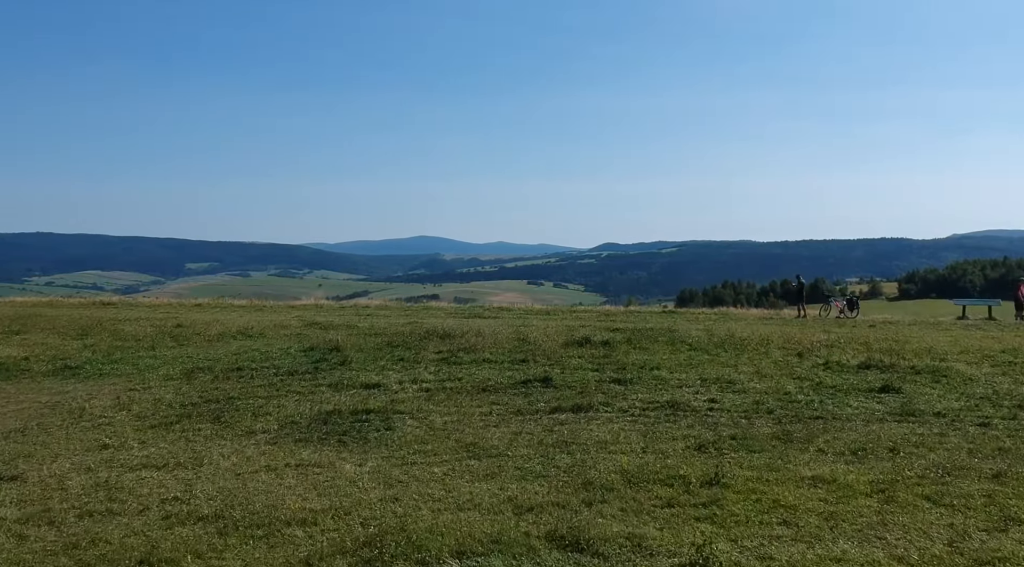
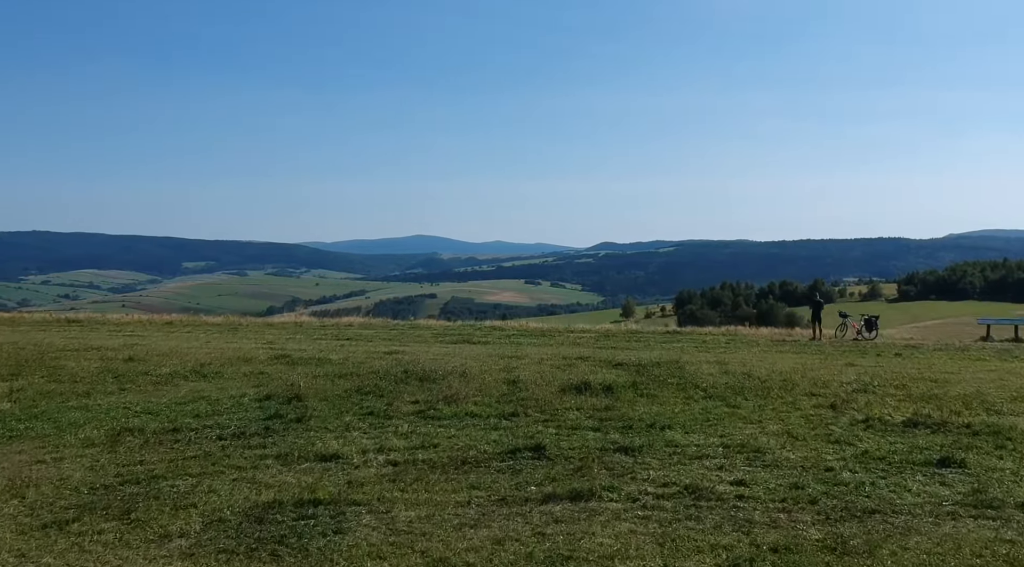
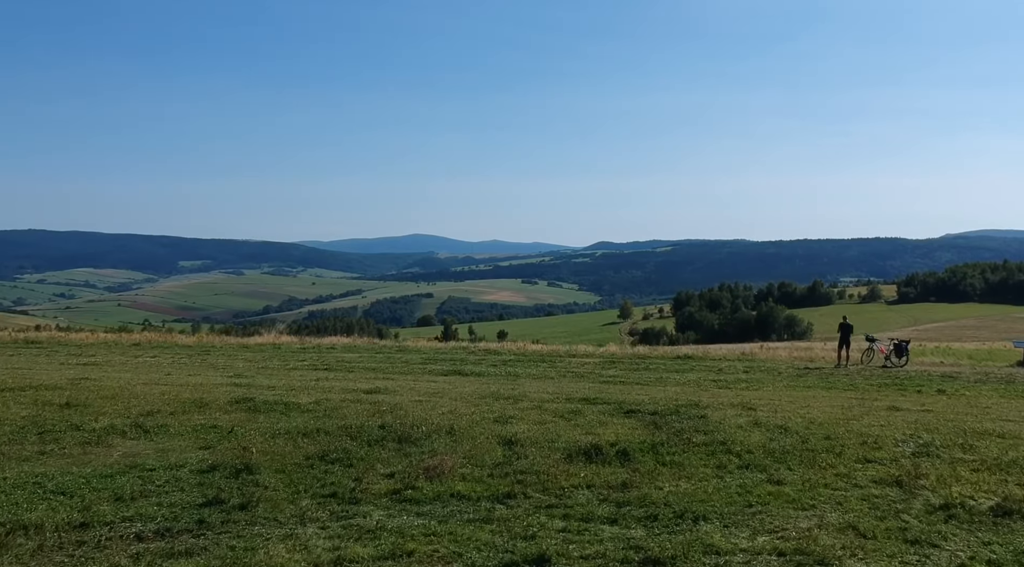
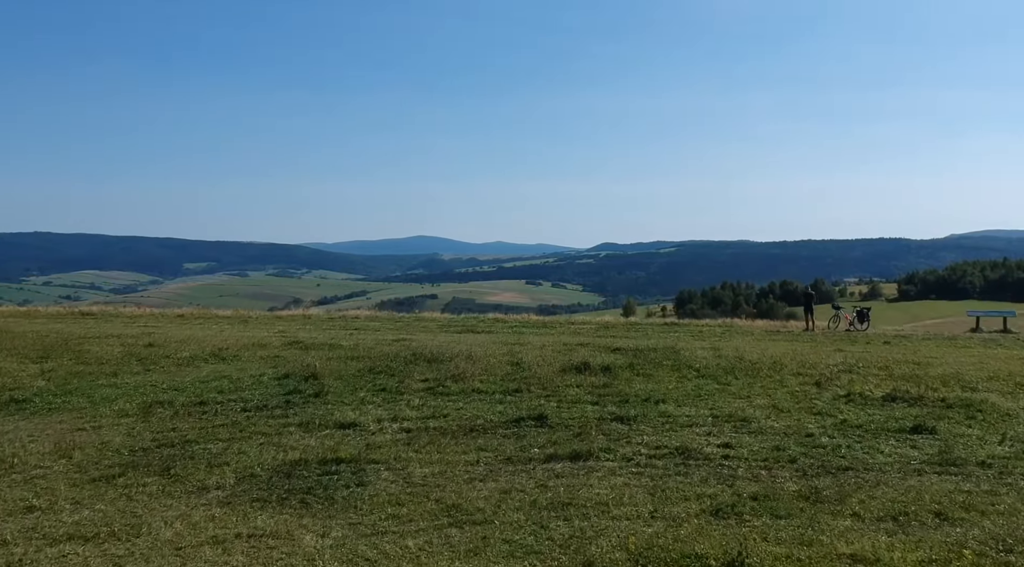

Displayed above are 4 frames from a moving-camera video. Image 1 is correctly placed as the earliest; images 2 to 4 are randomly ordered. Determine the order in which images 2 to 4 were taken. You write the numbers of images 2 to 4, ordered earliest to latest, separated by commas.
4, 2, 3
